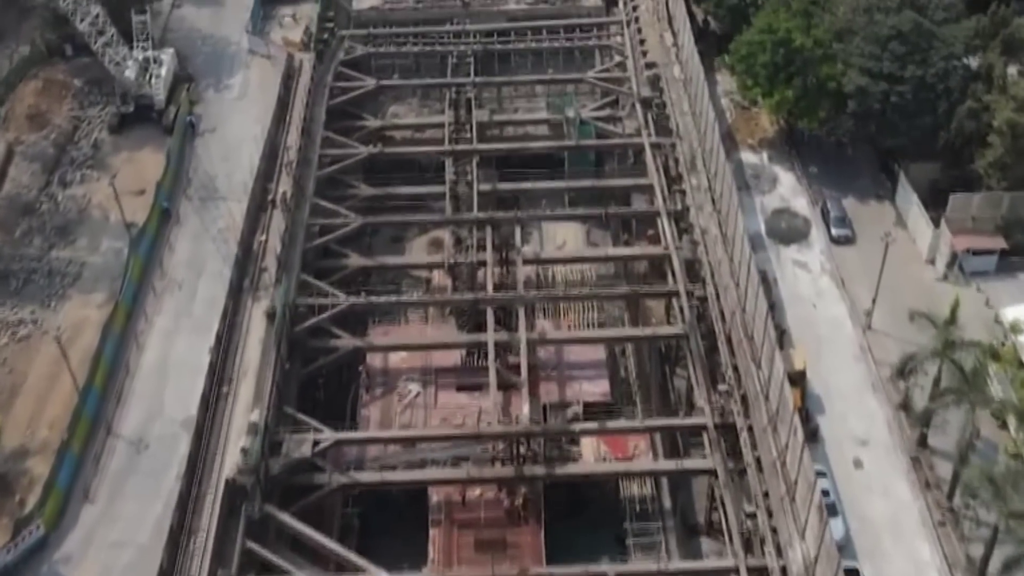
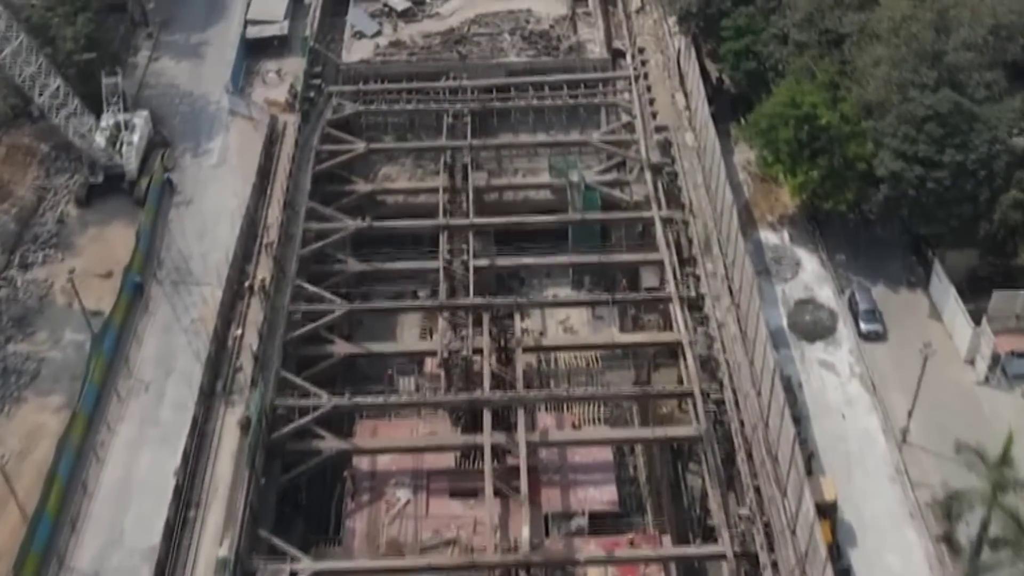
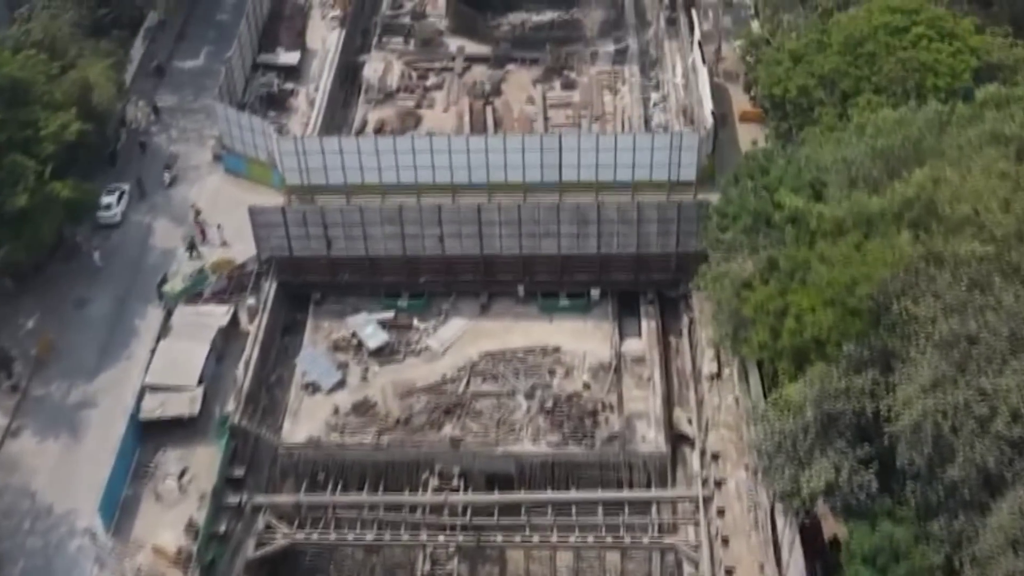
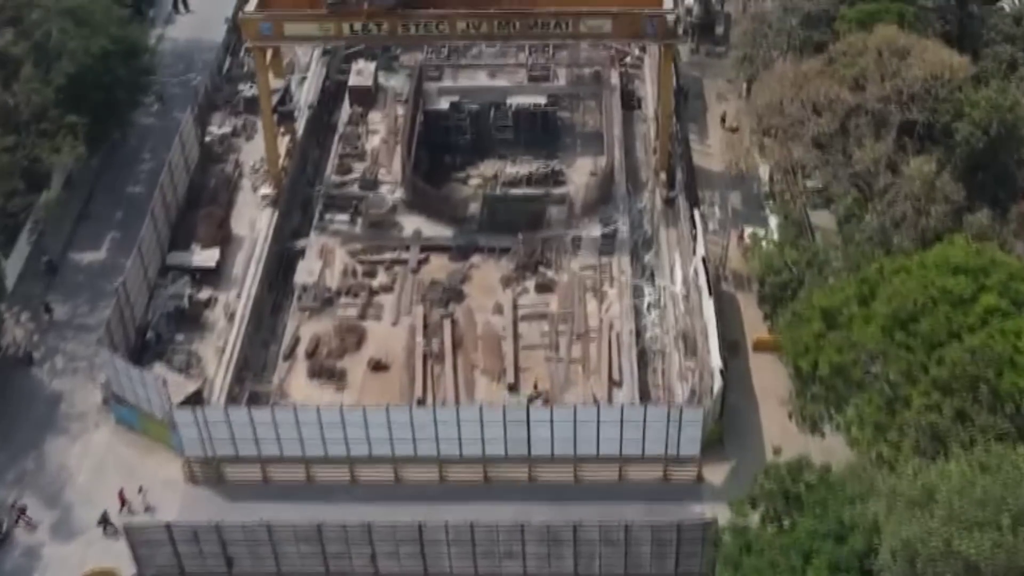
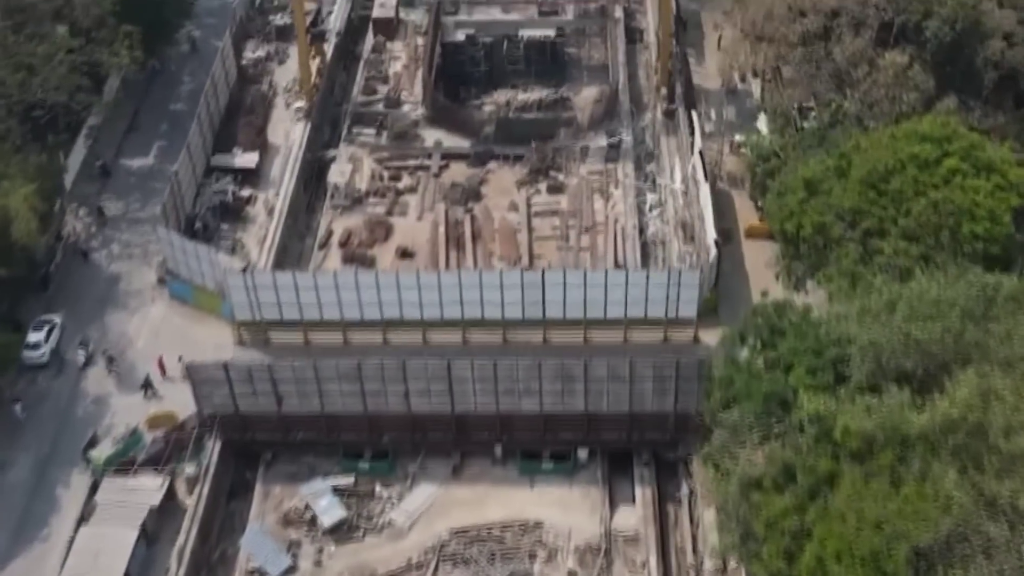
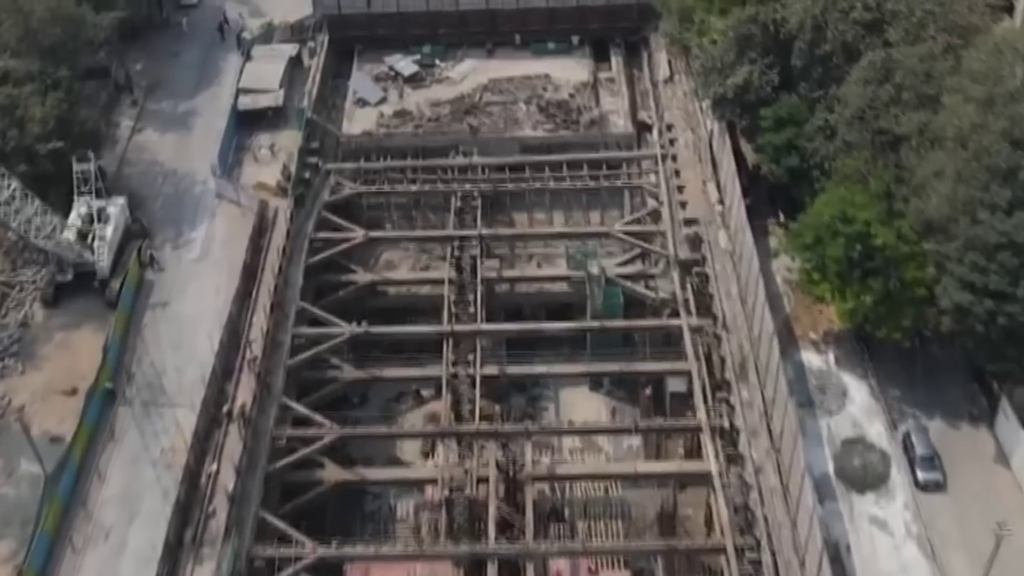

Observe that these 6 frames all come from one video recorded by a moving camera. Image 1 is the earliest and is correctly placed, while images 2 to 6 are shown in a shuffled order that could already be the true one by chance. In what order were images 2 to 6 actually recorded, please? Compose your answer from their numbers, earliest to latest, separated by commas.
2, 6, 3, 5, 4
